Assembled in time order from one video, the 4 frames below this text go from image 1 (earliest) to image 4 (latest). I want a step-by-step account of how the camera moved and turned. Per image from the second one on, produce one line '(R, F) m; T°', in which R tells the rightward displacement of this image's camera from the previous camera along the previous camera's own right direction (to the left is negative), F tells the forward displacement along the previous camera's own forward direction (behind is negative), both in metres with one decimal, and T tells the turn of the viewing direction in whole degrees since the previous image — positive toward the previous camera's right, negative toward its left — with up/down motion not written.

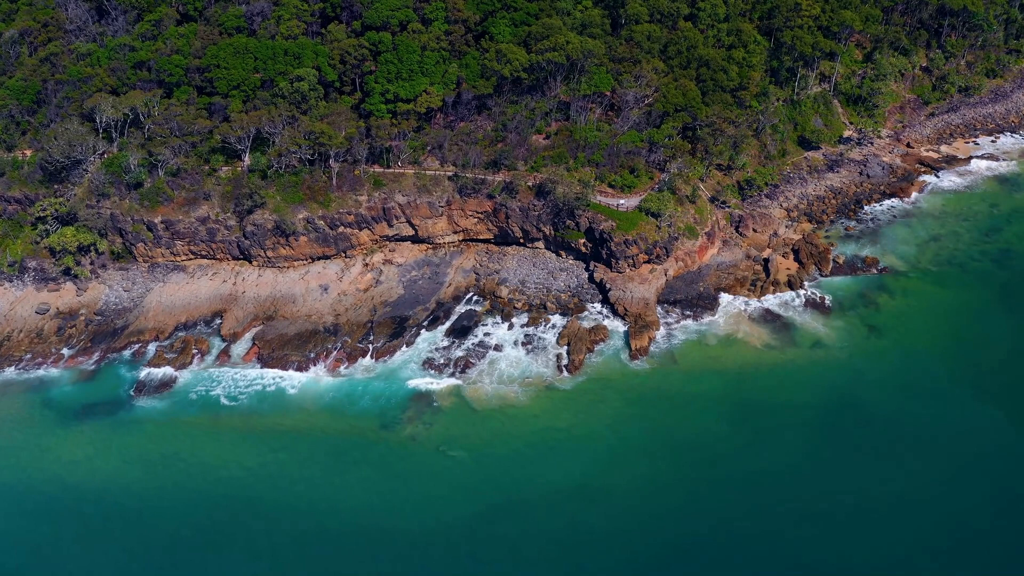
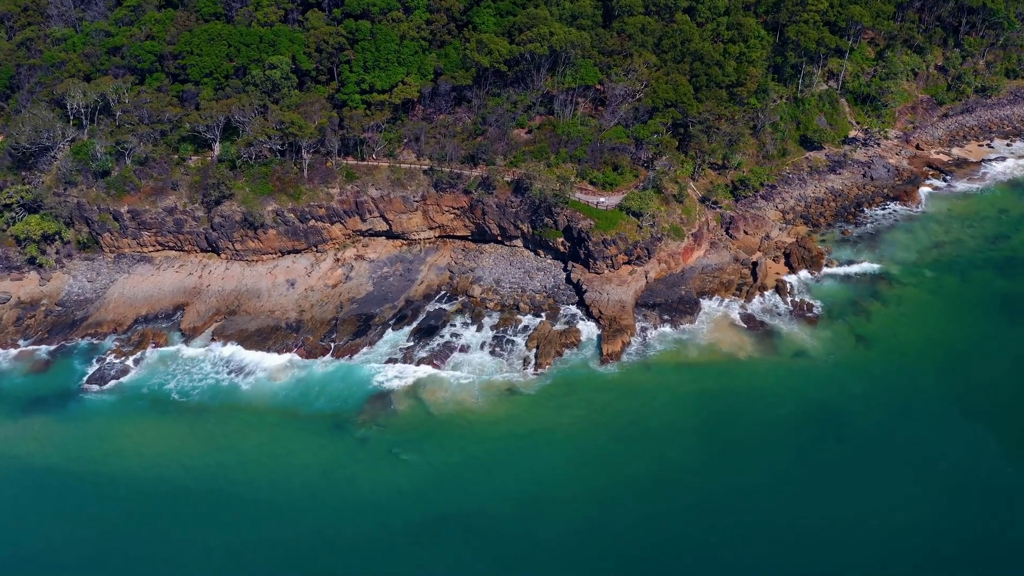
(+4.0, +2.3) m; -2°
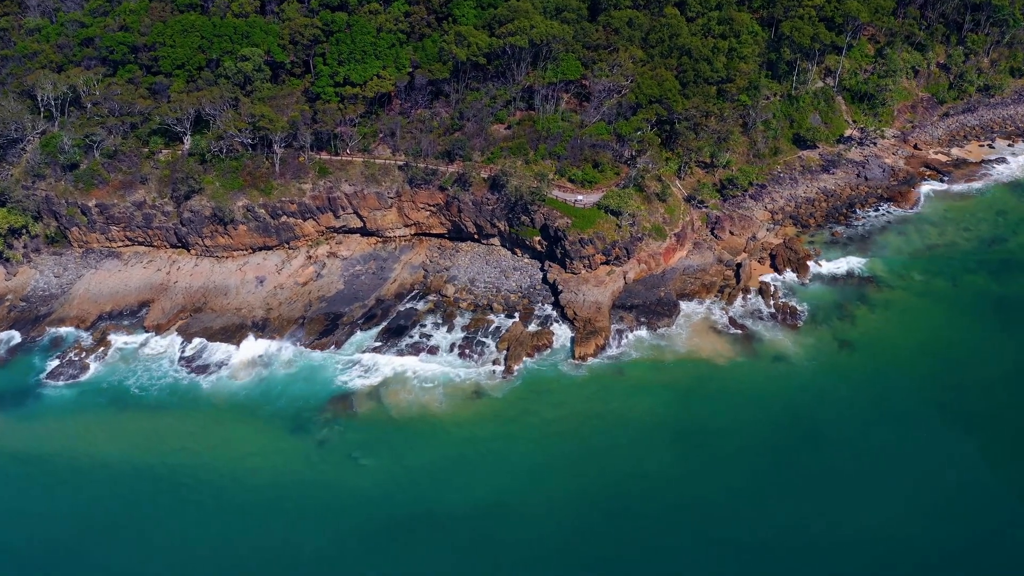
(+3.0, +1.5) m; -1°
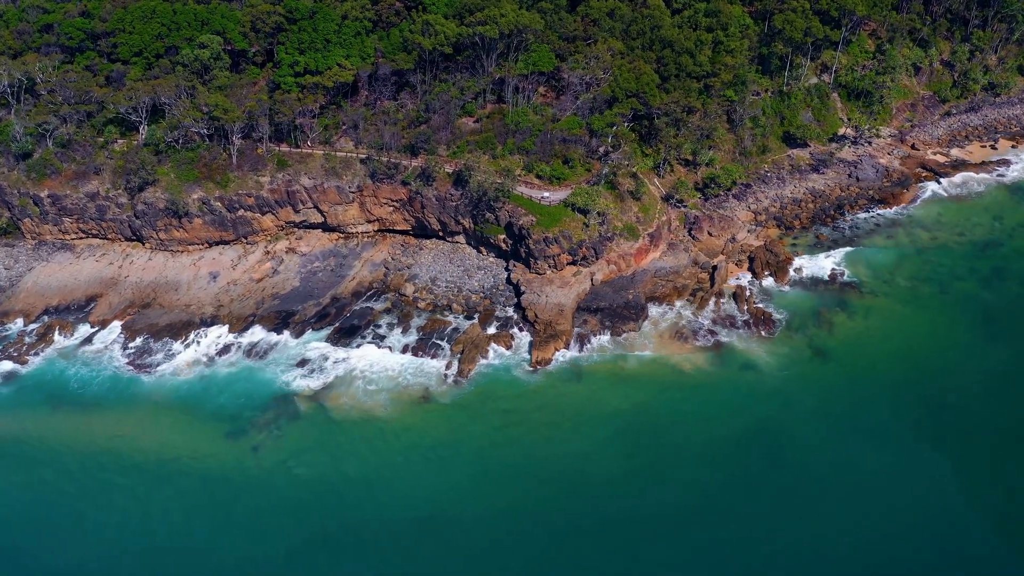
(+4.2, +2.3) m; -1°
